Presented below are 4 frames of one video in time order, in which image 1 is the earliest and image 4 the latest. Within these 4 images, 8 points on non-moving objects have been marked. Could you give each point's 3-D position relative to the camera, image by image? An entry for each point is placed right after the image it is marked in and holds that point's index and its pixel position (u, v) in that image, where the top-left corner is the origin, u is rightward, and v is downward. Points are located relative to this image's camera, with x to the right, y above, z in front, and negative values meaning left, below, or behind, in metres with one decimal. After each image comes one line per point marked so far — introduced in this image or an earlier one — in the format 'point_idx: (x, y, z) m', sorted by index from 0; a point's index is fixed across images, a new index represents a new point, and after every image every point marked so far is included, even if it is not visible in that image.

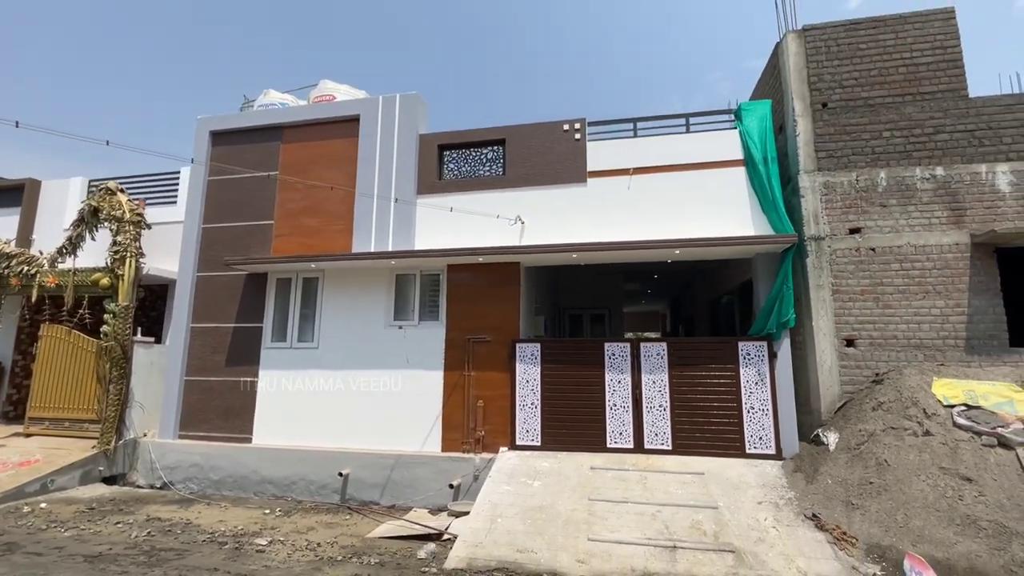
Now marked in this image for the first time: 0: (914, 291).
0: (+5.4, 0.0, +7.4) m
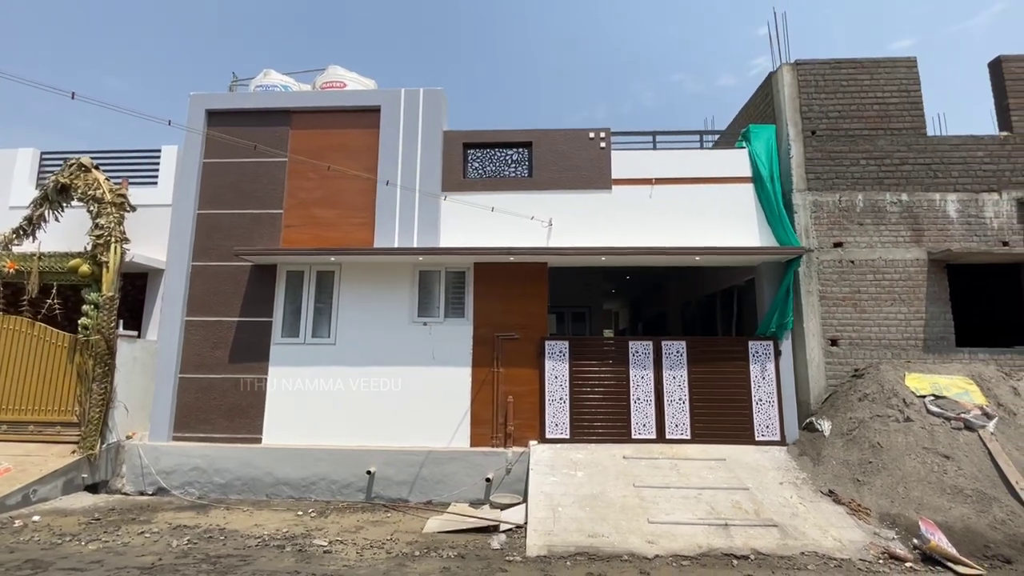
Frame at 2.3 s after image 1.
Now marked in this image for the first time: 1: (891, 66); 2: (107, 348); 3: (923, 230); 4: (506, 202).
0: (+6.0, -0.2, +8.7) m
1: (+6.6, +3.8, +9.4) m
2: (-6.4, -0.9, +8.5) m
3: (+6.7, +0.9, +8.9) m
4: (0.0, +1.4, +8.9) m
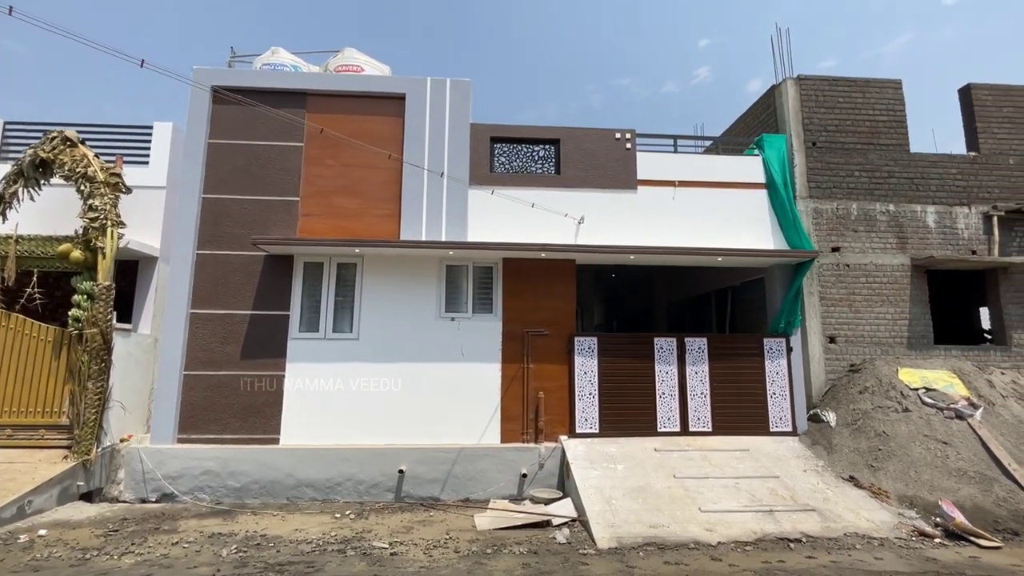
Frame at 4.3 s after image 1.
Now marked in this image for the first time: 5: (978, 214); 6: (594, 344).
0: (+6.4, -0.2, +9.5) m
1: (+6.9, +3.8, +10.2) m
2: (-5.9, -0.8, +7.8) m
3: (+7.1, +0.9, +9.8) m
4: (+0.5, +1.5, +8.9) m
5: (+8.5, +1.4, +9.9) m
6: (+1.3, -0.9, +8.6) m
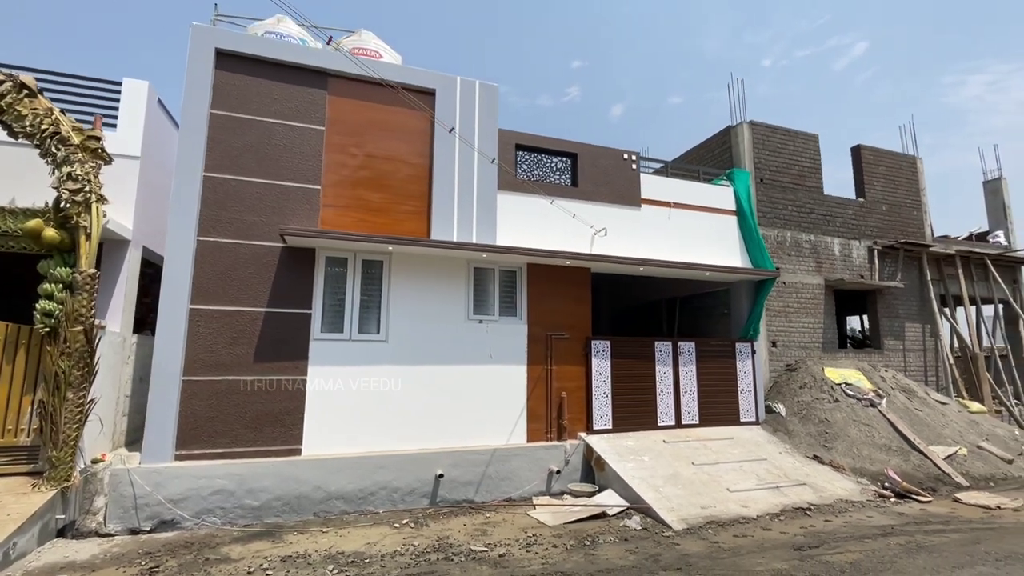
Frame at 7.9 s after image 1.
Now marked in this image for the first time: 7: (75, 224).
0: (+6.2, -0.5, +11.6) m
1: (+6.7, +3.5, +12.5) m
2: (-5.0, -0.6, +6.4) m
3: (+6.9, +0.6, +12.1) m
4: (+0.8, +1.4, +9.3) m
5: (+8.2, +1.0, +12.6) m
6: (+1.6, -1.0, +9.3) m
7: (-5.1, +0.8, +6.4) m
